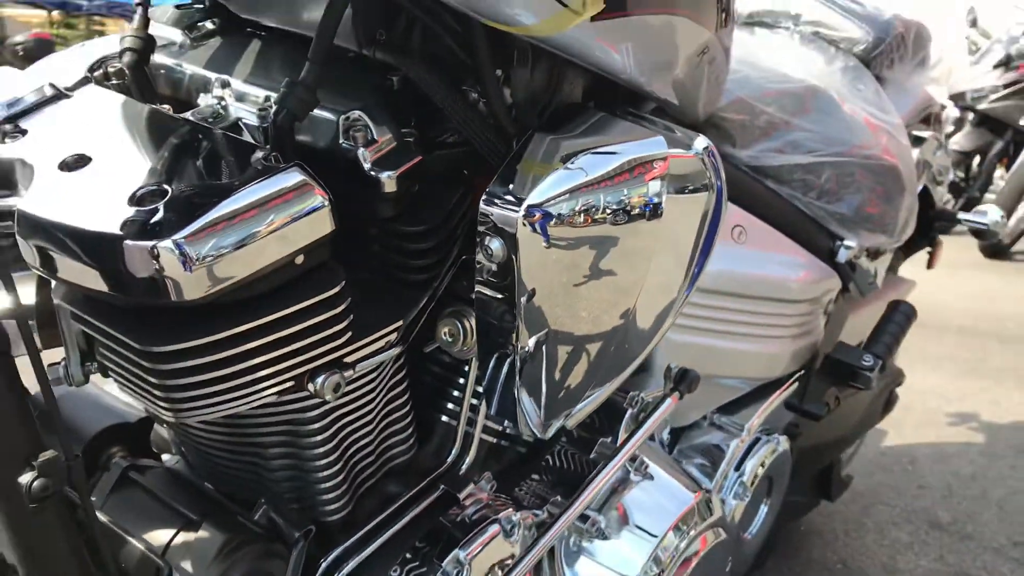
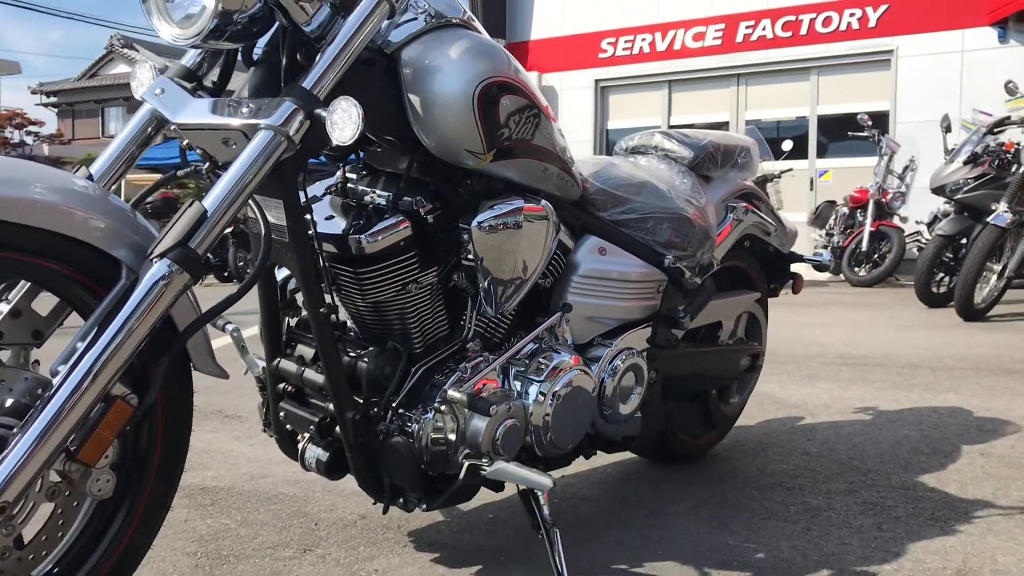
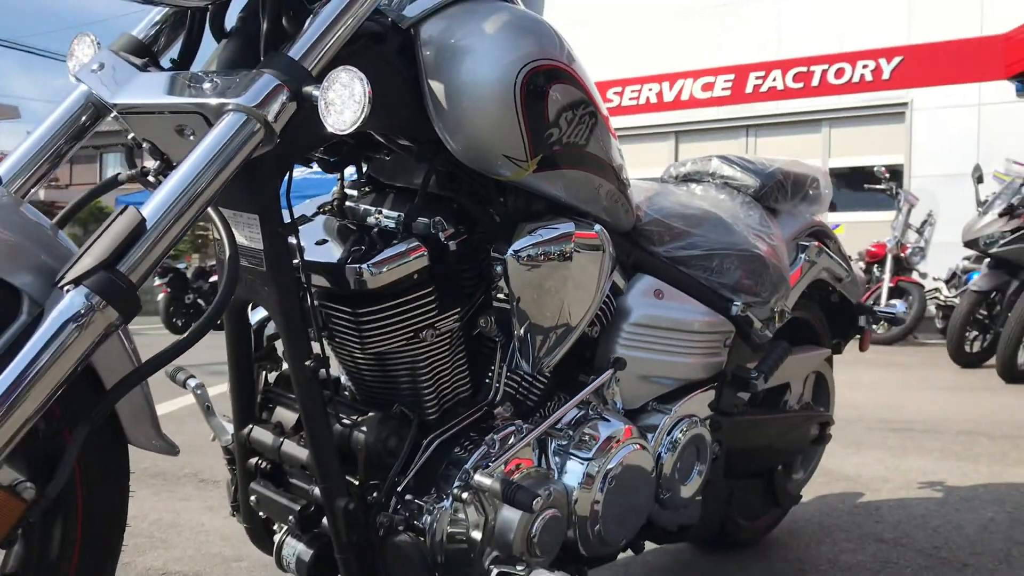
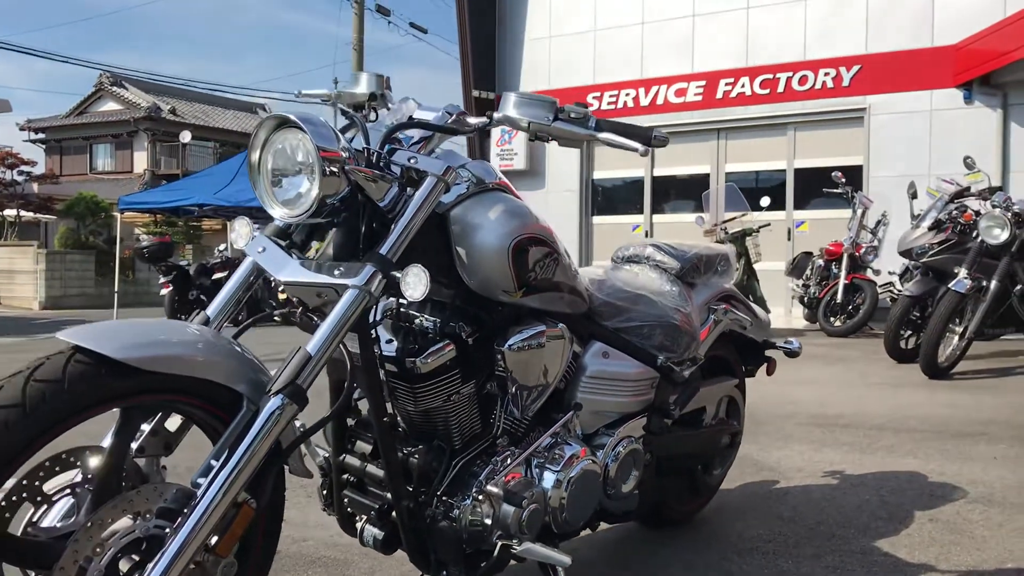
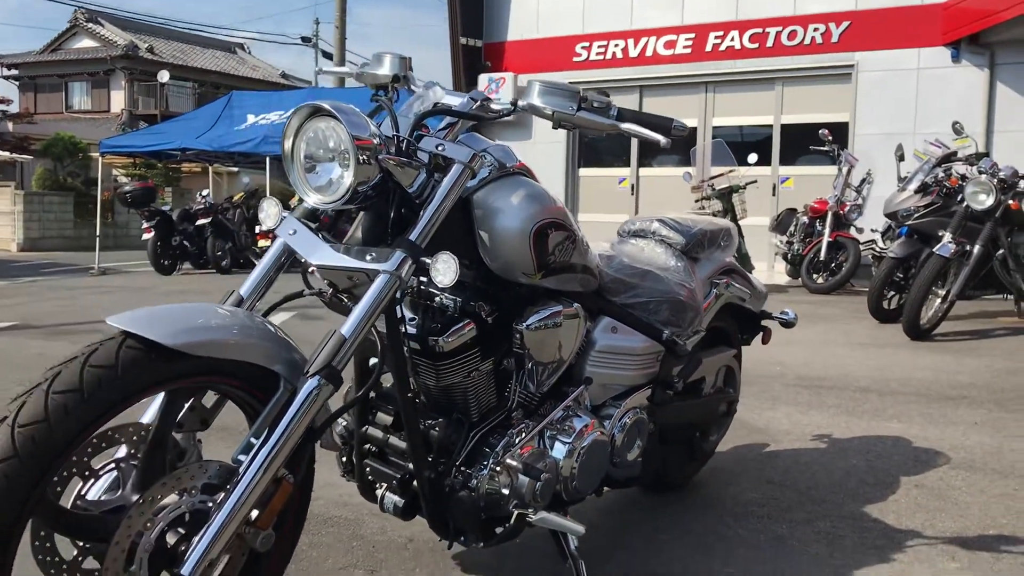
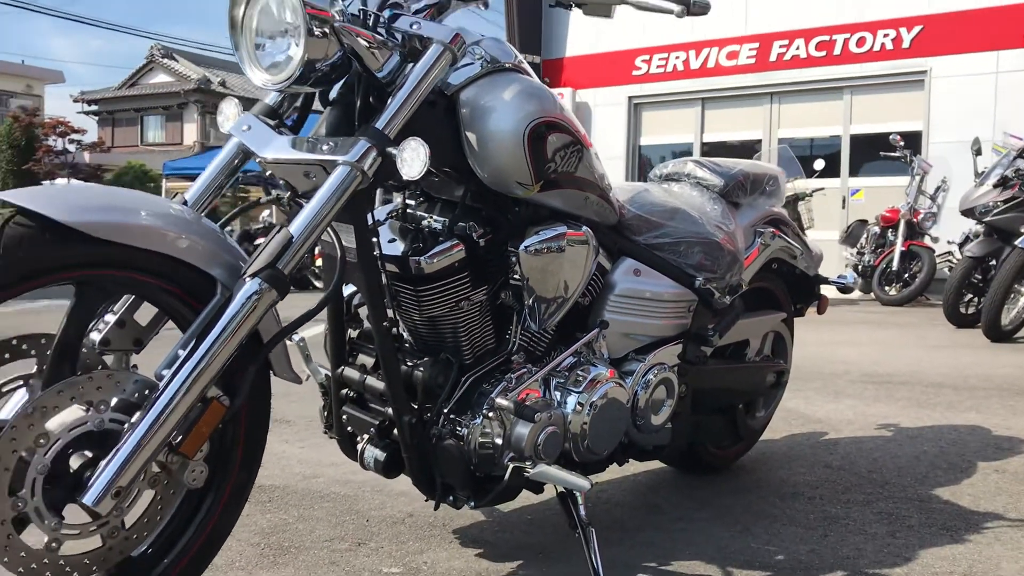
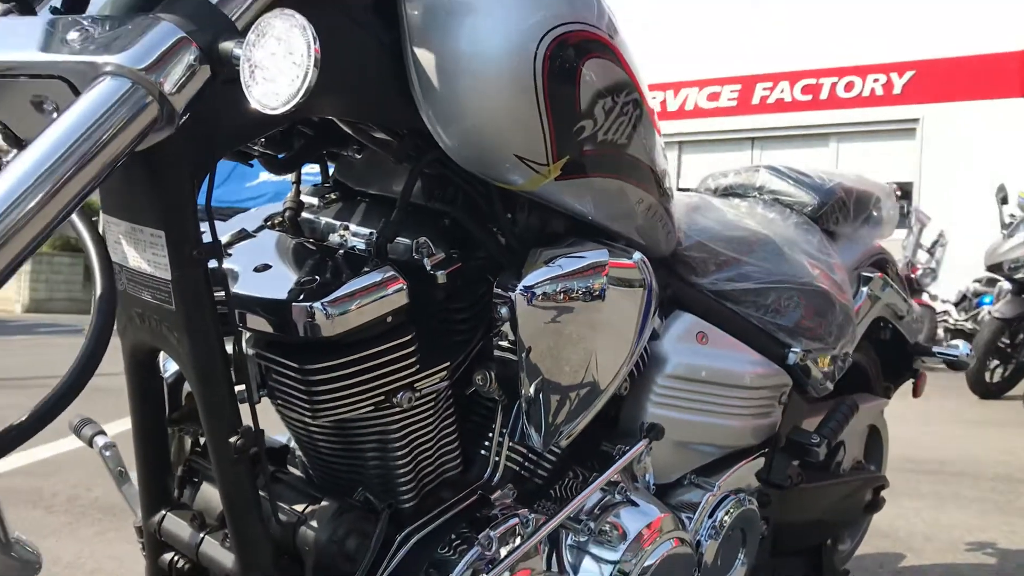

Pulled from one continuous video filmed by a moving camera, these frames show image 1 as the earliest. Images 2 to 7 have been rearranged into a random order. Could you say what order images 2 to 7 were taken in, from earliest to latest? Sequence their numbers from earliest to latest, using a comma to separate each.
7, 3, 2, 6, 4, 5
